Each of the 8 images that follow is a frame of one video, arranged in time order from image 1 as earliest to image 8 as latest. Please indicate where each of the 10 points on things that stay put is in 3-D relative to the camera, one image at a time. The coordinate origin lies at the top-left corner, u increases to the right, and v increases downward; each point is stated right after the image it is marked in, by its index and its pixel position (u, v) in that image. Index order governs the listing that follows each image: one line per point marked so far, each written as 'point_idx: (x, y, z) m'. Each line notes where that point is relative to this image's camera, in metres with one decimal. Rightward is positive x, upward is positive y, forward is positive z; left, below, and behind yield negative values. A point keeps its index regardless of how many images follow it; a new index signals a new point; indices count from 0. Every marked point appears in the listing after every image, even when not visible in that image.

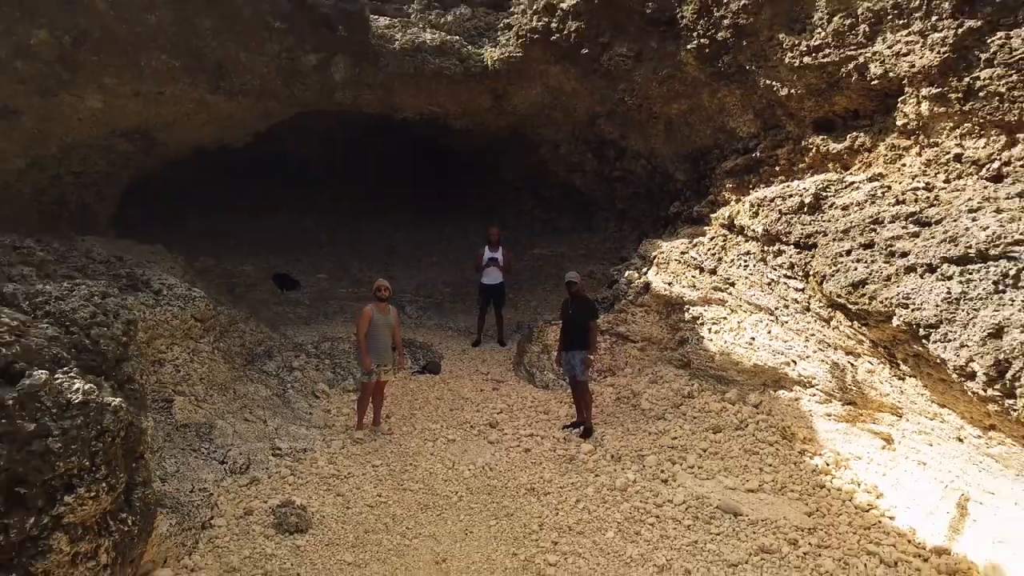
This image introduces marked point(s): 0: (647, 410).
0: (+0.8, -0.6, +3.8) m
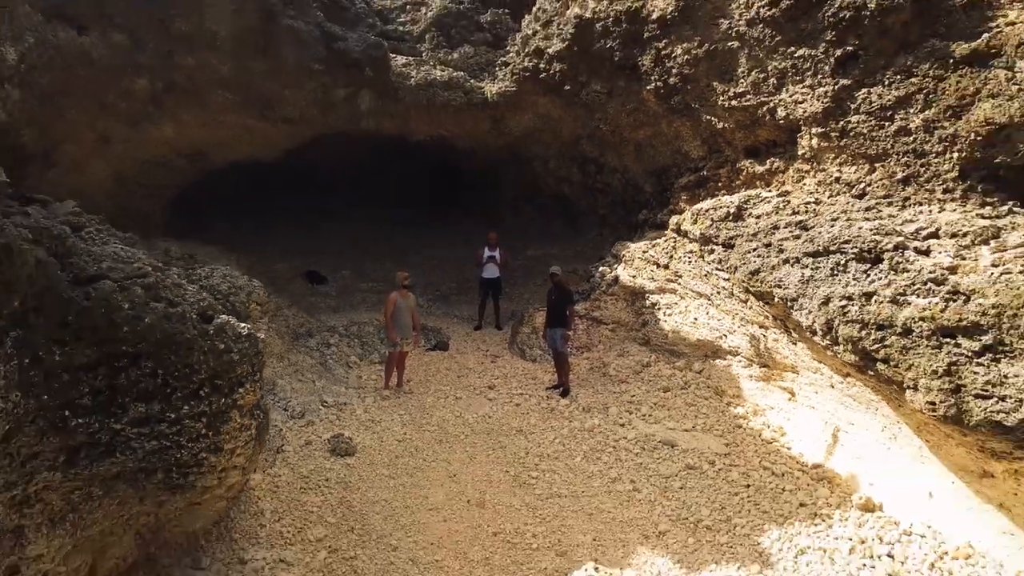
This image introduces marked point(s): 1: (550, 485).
0: (+0.7, -0.6, +4.7) m
1: (+0.2, -1.0, +3.6) m
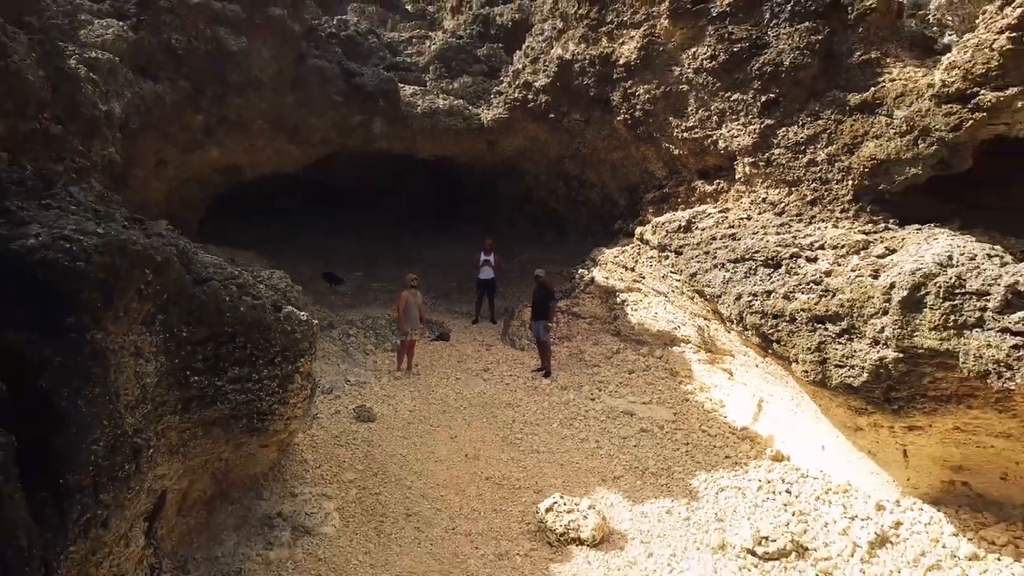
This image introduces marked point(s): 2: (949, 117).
0: (+0.6, -0.6, +5.6) m
1: (+0.2, -1.0, +4.5) m
2: (+2.4, +0.9, +3.8) m
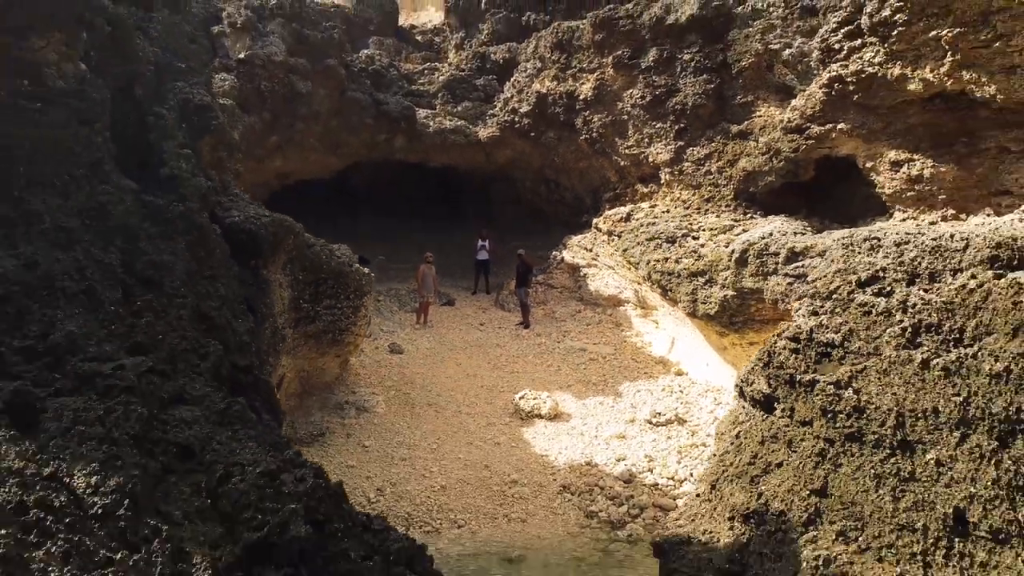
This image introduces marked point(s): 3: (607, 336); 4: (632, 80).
0: (+0.5, -0.3, +7.6) m
1: (0.0, -0.7, +6.5) m
2: (+2.3, +1.2, +5.7) m
3: (+1.0, -0.5, +7.1) m
4: (+1.2, +2.1, +7.0) m
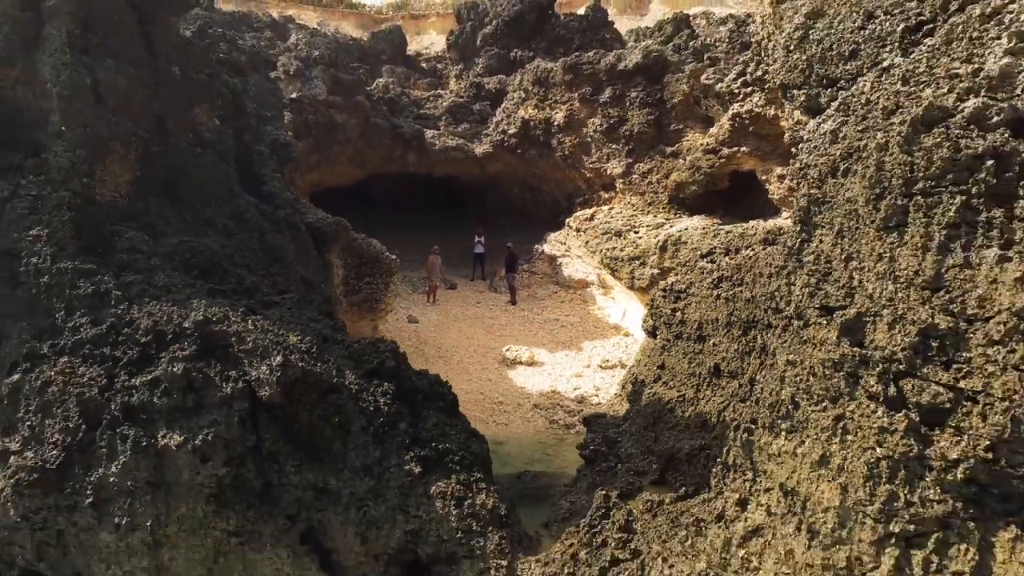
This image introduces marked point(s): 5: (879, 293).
0: (+0.4, -0.1, +9.6) m
1: (-0.1, -0.5, +8.5) m
2: (+2.2, +1.4, +7.8) m
3: (+0.8, -0.3, +9.1) m
4: (+1.1, +2.3, +9.0) m
5: (+1.1, -0.1, +2.2) m
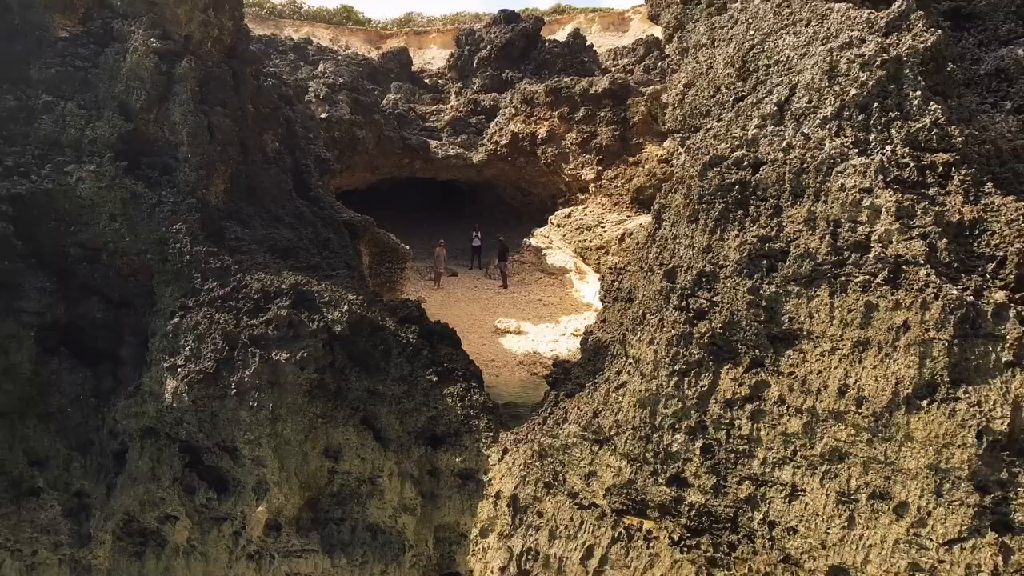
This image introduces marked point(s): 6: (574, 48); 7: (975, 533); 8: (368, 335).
0: (+0.2, +0.1, +11.5) m
1: (-0.2, -0.3, +10.4) m
2: (+2.0, +1.6, +9.6) m
3: (+0.7, -0.1, +11.0) m
4: (+0.9, +2.5, +10.9) m
5: (+0.9, +0.1, +4.0) m
6: (+1.1, +4.3, +12.4) m
7: (+1.8, -0.9, +2.7) m
8: (-1.1, -0.4, +5.3) m
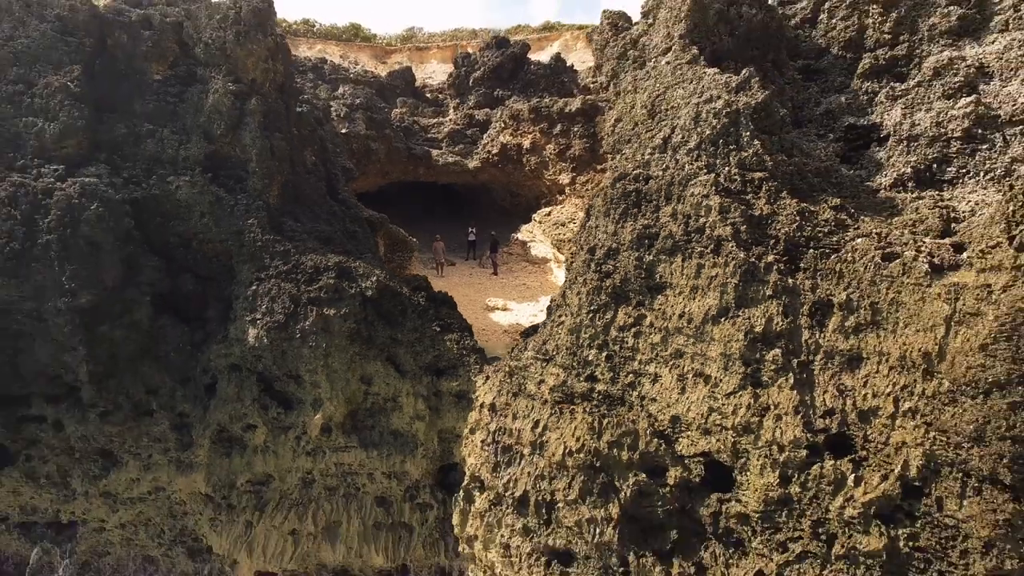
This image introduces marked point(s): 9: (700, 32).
0: (0.0, +0.4, +13.6) m
1: (-0.4, -0.1, +12.5) m
2: (+1.8, +1.9, +11.8) m
3: (+0.5, +0.2, +13.1) m
4: (+0.7, +2.8, +13.0) m
5: (+0.7, +0.4, +6.2) m
6: (+0.9, +4.5, +14.5) m
7: (+1.6, -0.7, +4.8) m
8: (-1.3, -0.1, +7.4) m
9: (+1.9, +2.6, +7.1) m
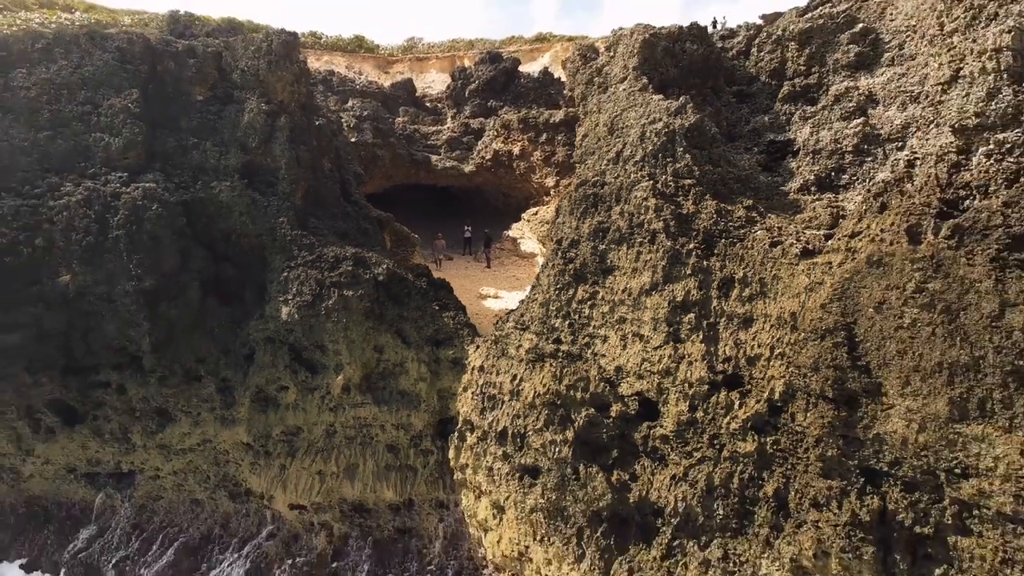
0: (-0.2, +0.5, +15.2) m
1: (-0.6, +0.1, +14.1) m
2: (+1.7, +2.1, +13.3) m
3: (+0.3, +0.4, +14.7) m
4: (+0.5, +3.0, +14.6) m
5: (+0.6, +0.6, +7.7) m
6: (+0.7, +4.7, +16.1) m
7: (+1.4, -0.5, +6.4) m
8: (-1.5, +0.1, +9.0) m
9: (+1.7, +2.8, +8.7) m
